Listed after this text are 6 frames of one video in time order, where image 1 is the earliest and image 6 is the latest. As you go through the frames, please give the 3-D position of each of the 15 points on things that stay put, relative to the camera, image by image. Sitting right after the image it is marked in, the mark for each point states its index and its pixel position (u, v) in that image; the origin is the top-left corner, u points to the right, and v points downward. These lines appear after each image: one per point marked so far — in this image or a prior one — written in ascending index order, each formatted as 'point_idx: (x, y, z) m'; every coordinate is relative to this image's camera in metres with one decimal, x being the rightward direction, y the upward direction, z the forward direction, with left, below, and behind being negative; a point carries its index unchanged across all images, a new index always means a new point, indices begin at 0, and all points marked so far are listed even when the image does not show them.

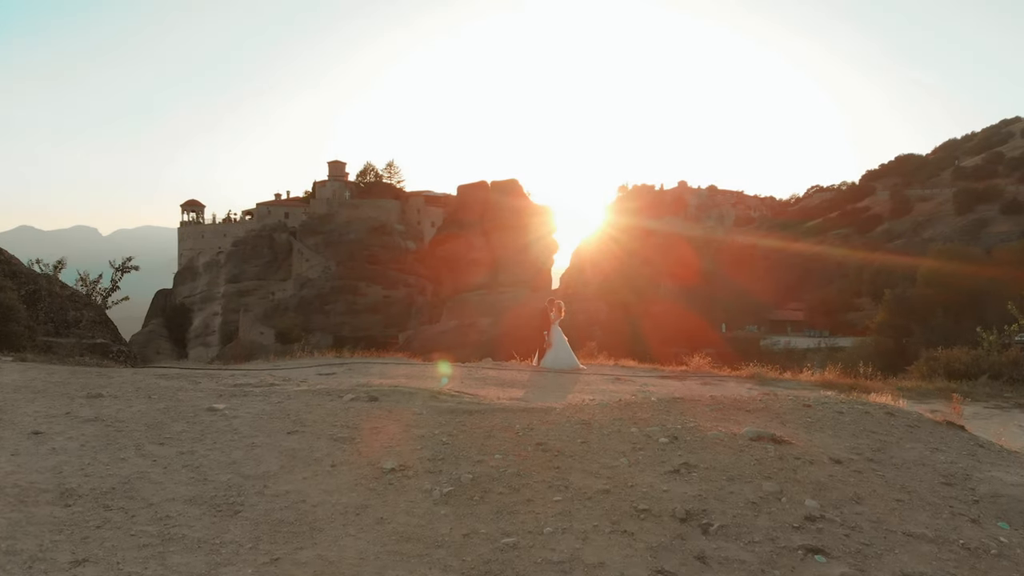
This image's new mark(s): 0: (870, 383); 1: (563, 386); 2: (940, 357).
0: (+4.1, -1.1, +8.2) m
1: (+0.5, -0.9, +6.7) m
2: (+5.6, -0.9, +9.4) m
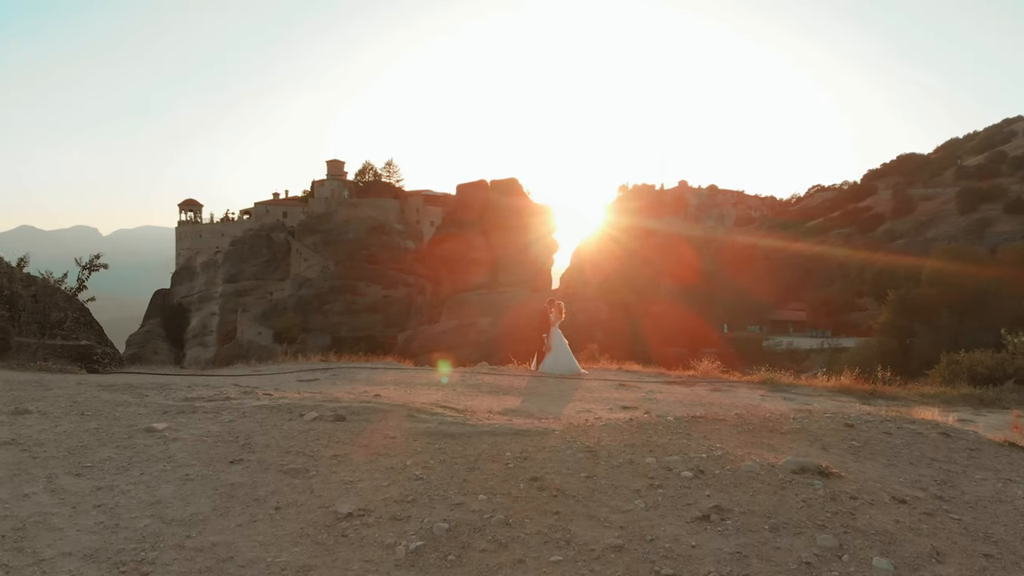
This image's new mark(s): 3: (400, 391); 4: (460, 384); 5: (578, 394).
0: (+4.1, -1.1, +7.7) m
1: (+0.4, -0.9, +6.2) m
2: (+5.6, -0.9, +8.9) m
3: (-0.8, -0.8, +5.6) m
4: (-0.4, -0.9, +6.4) m
5: (+0.6, -0.9, +6.2) m
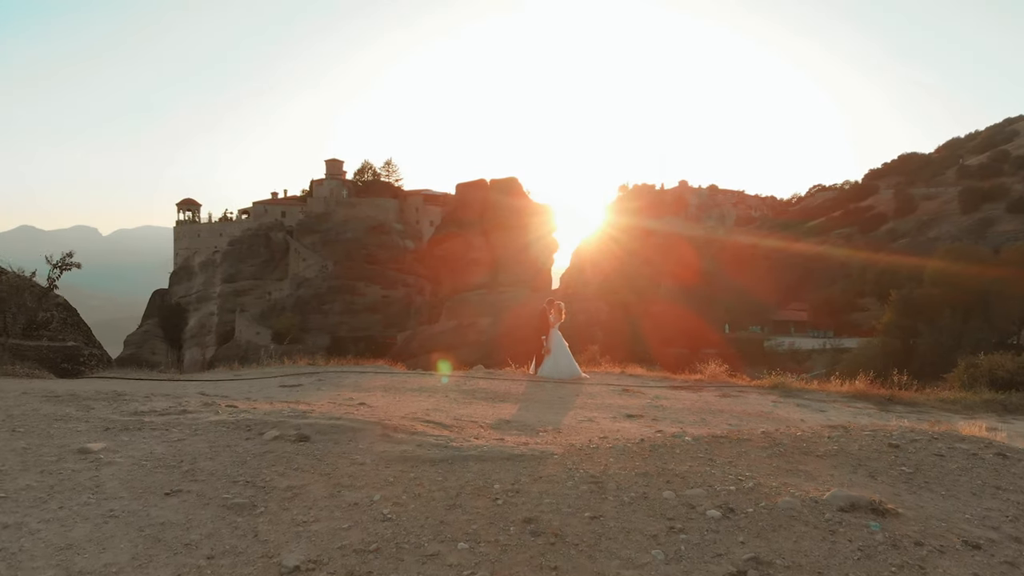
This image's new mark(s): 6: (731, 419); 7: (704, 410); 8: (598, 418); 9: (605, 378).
0: (+4.0, -1.1, +7.3) m
1: (+0.4, -0.9, +5.8) m
2: (+5.6, -0.9, +8.5) m
3: (-0.9, -0.8, +5.2) m
4: (-0.4, -0.9, +6.0) m
5: (+0.6, -0.9, +5.8) m
6: (+1.7, -1.0, +5.5) m
7: (+1.5, -1.0, +5.7) m
8: (+0.6, -0.9, +5.0) m
9: (+1.0, -0.9, +7.5) m
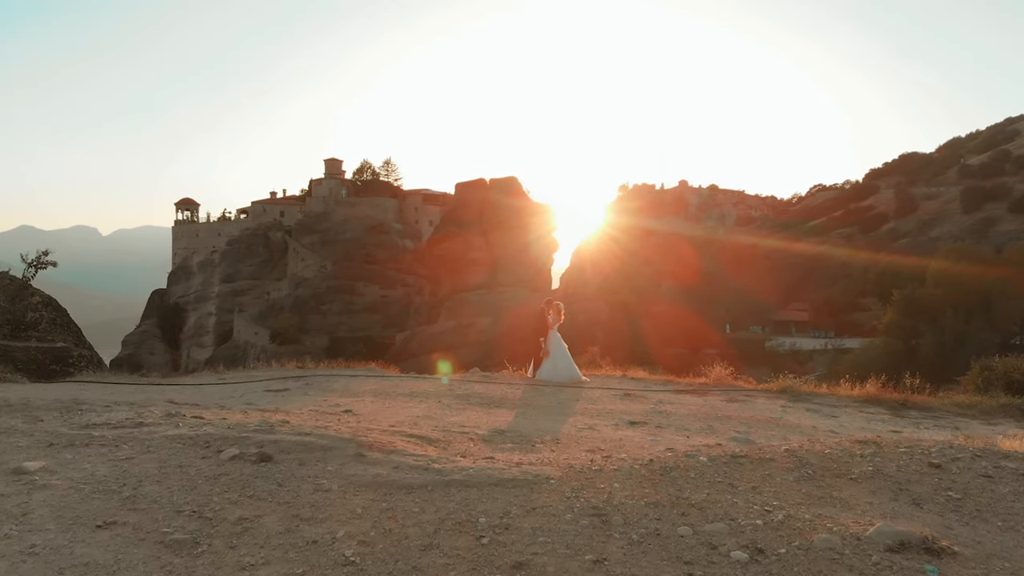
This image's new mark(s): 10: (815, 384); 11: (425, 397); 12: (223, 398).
0: (+4.0, -1.1, +7.0) m
1: (+0.4, -0.9, +5.5) m
2: (+5.6, -0.9, +8.2) m
3: (-0.9, -0.8, +4.9) m
4: (-0.5, -0.9, +5.7) m
5: (+0.6, -0.9, +5.5) m
6: (+1.7, -1.0, +5.2) m
7: (+1.5, -1.0, +5.5) m
8: (+0.6, -0.9, +4.7) m
9: (+0.9, -0.9, +7.2) m
10: (+3.1, -1.0, +7.3) m
11: (-0.7, -0.9, +5.6) m
12: (-2.1, -0.8, +5.2) m
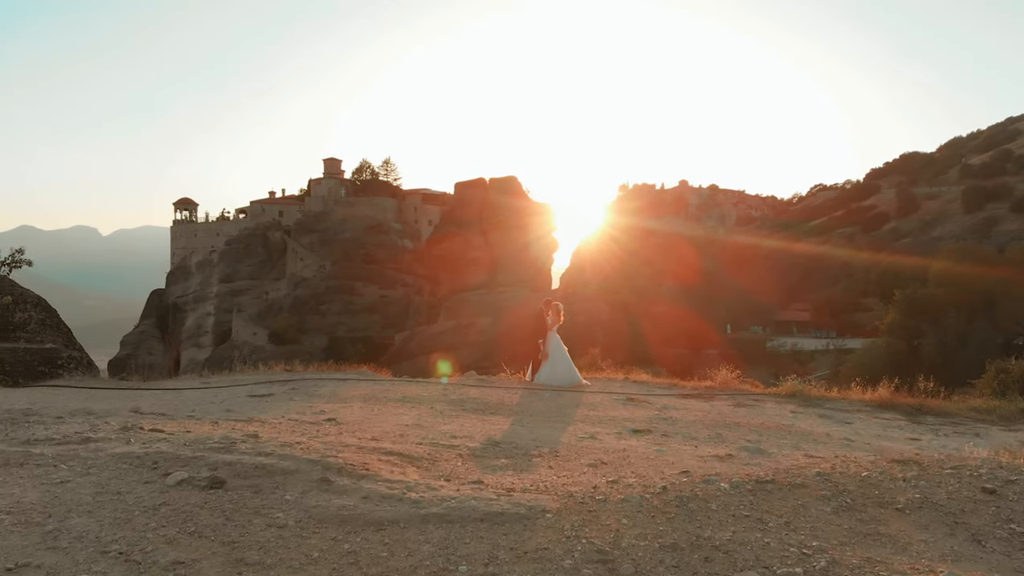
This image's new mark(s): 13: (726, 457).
0: (+4.0, -1.1, +6.7) m
1: (+0.4, -0.9, +5.2) m
2: (+5.5, -0.9, +7.9) m
3: (-0.9, -0.8, +4.6) m
4: (-0.5, -0.9, +5.4) m
5: (+0.5, -0.9, +5.2) m
6: (+1.6, -1.0, +4.9) m
7: (+1.5, -1.0, +5.2) m
8: (+0.6, -0.9, +4.5) m
9: (+0.9, -0.9, +6.9) m
10: (+3.1, -1.0, +7.0) m
11: (-0.7, -0.9, +5.3) m
12: (-2.1, -0.8, +4.9) m
13: (+1.2, -1.0, +4.1) m
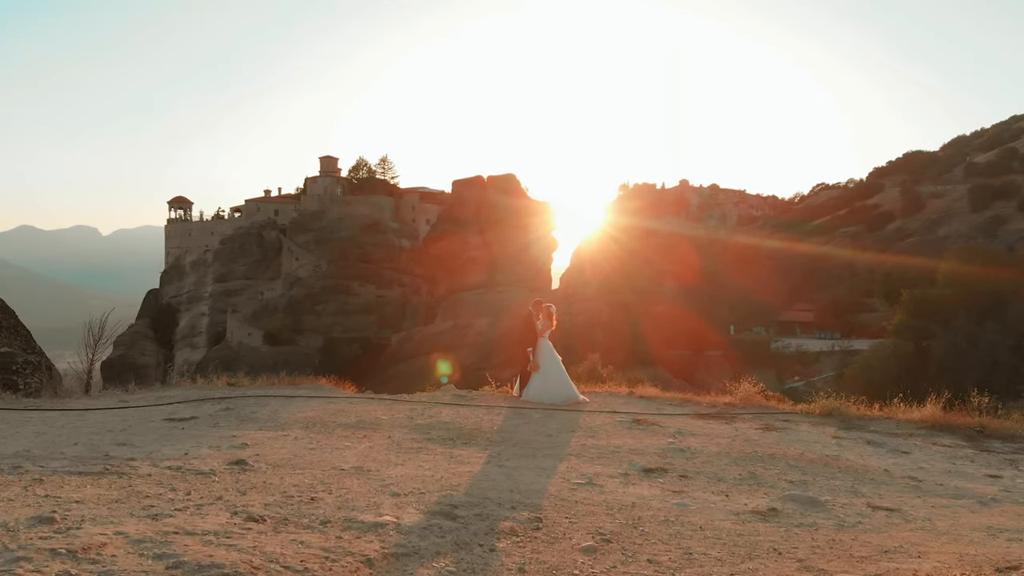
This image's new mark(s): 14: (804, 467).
0: (+3.9, -1.1, +5.7) m
1: (+0.2, -0.9, +4.1) m
2: (+5.4, -0.9, +6.8) m
3: (-1.1, -0.8, +3.6) m
4: (-0.6, -0.9, +4.4) m
5: (+0.4, -0.9, +4.1) m
6: (+1.5, -1.0, +3.9) m
7: (+1.3, -1.0, +4.1) m
8: (+0.4, -0.9, +3.4) m
9: (+0.8, -0.9, +5.8) m
10: (+3.0, -1.0, +6.0) m
11: (-0.8, -0.9, +4.3) m
12: (-2.3, -0.8, +3.8) m
13: (+1.1, -1.0, +3.0) m
14: (+1.6, -1.0, +4.0) m
